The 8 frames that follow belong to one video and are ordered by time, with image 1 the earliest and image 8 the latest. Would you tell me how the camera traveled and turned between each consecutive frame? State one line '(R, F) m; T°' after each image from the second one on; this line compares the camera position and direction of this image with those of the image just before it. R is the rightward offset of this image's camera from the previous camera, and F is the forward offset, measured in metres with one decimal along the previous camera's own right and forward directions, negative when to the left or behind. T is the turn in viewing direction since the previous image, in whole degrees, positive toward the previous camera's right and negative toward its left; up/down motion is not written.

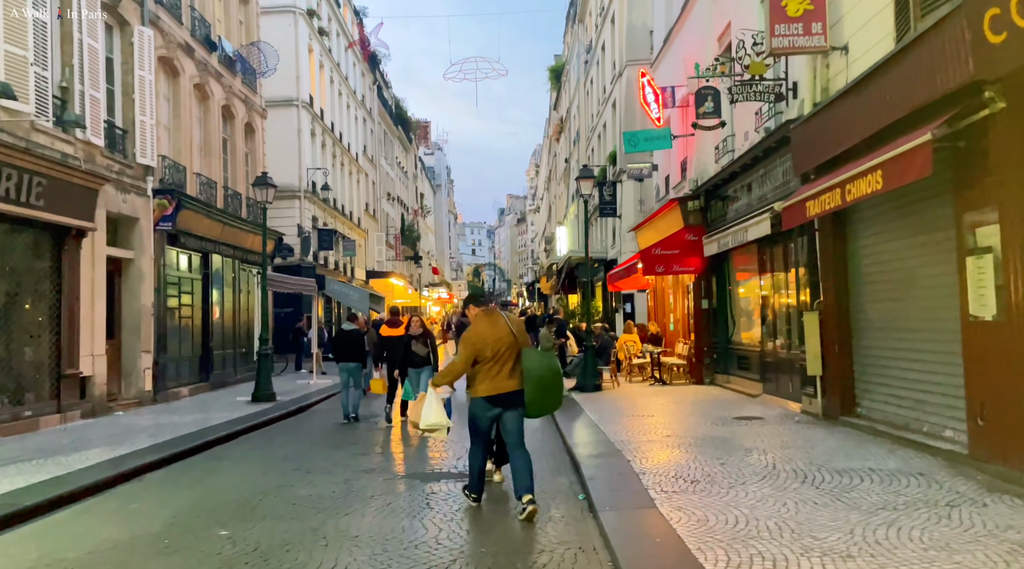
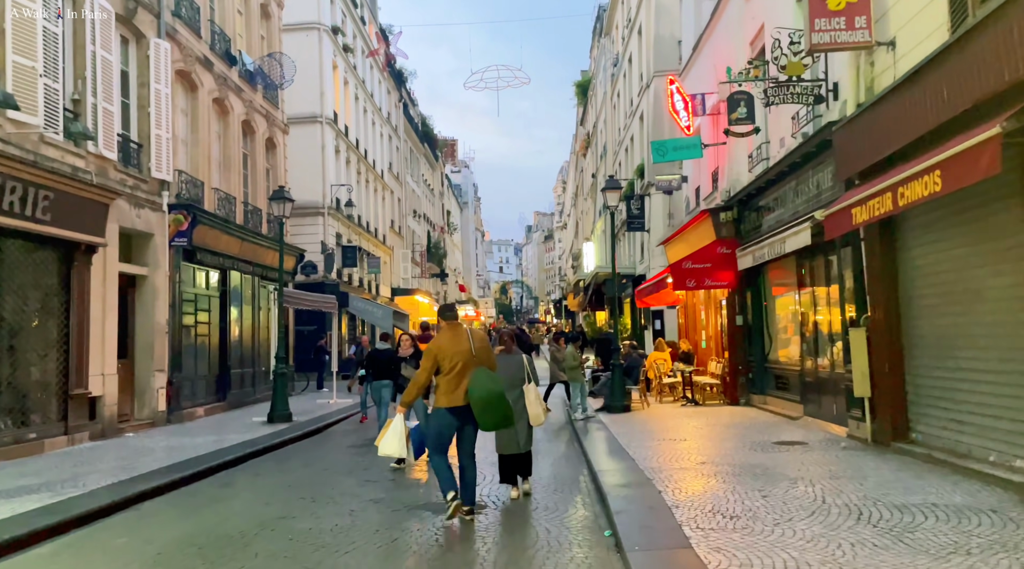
(+0.1, +0.6) m; -2°
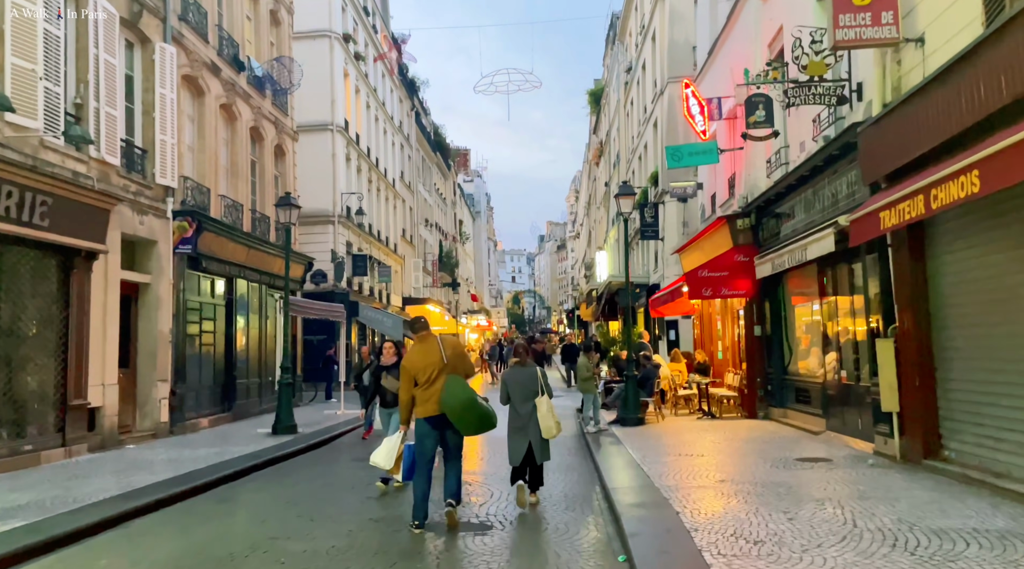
(0.0, +0.4) m; -1°
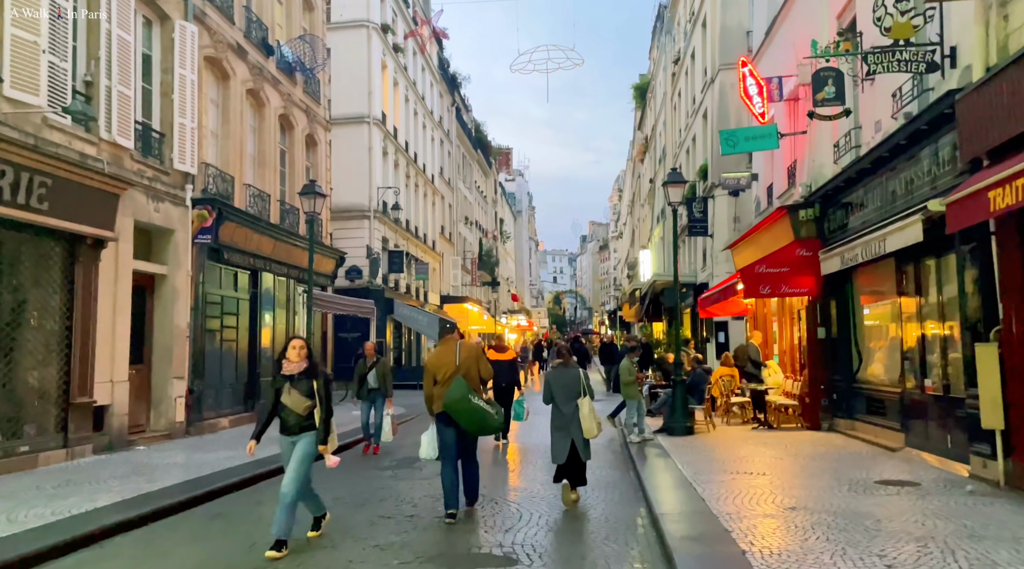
(0.0, +1.2) m; -3°
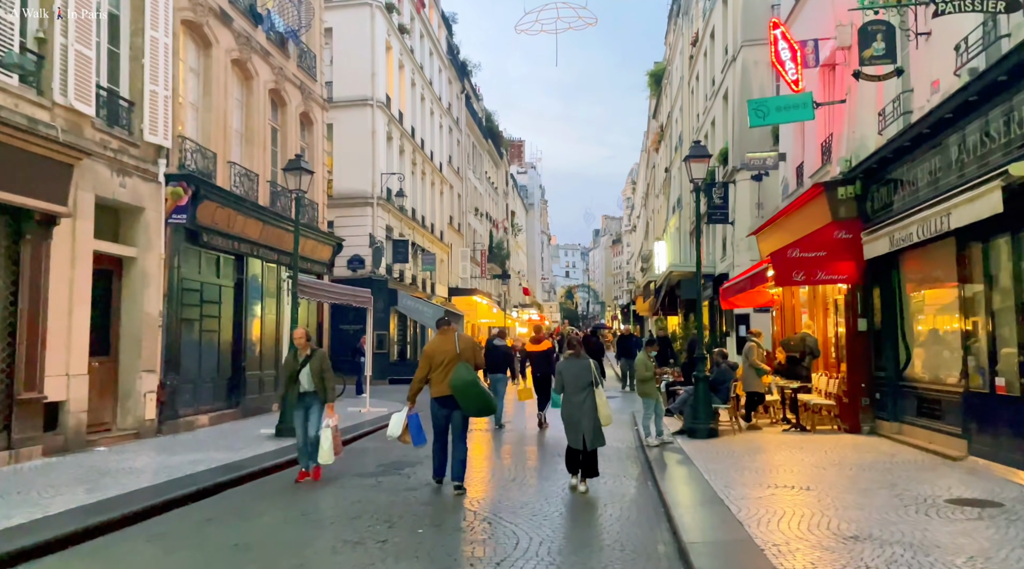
(+0.1, +1.4) m; -1°
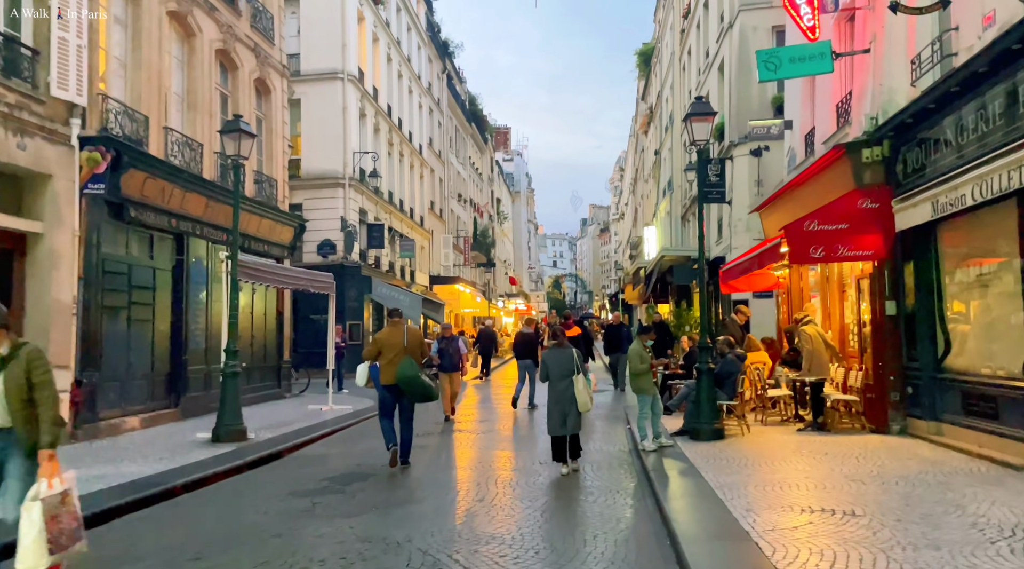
(+0.2, +1.8) m; +1°
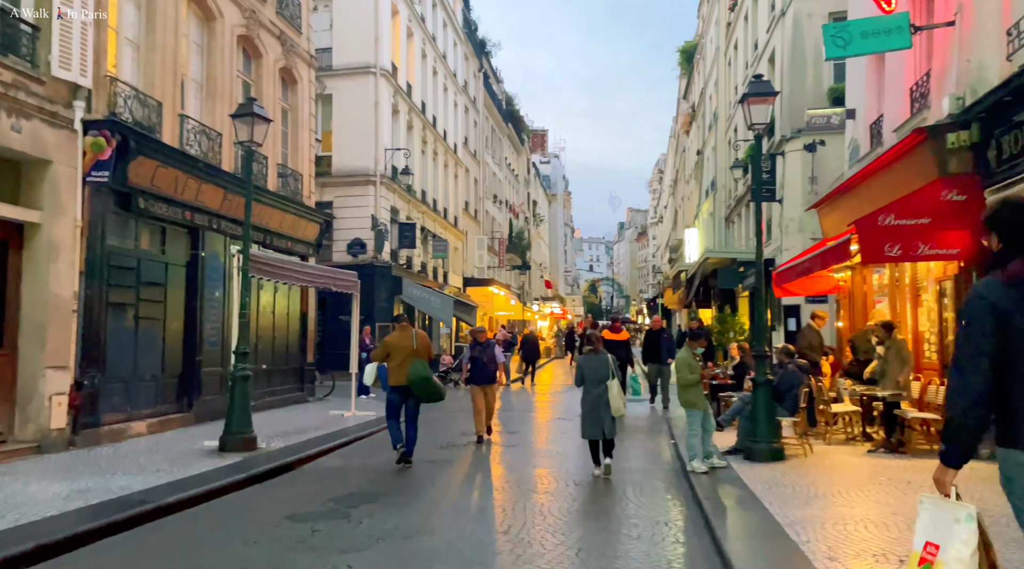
(0.0, +1.1) m; -2°
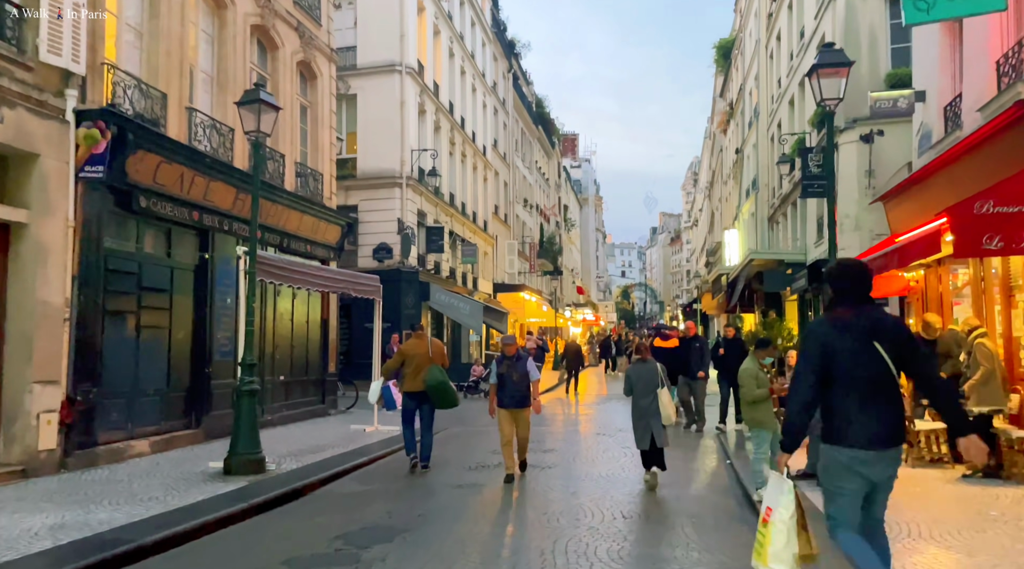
(-0.1, +1.1) m; -2°
